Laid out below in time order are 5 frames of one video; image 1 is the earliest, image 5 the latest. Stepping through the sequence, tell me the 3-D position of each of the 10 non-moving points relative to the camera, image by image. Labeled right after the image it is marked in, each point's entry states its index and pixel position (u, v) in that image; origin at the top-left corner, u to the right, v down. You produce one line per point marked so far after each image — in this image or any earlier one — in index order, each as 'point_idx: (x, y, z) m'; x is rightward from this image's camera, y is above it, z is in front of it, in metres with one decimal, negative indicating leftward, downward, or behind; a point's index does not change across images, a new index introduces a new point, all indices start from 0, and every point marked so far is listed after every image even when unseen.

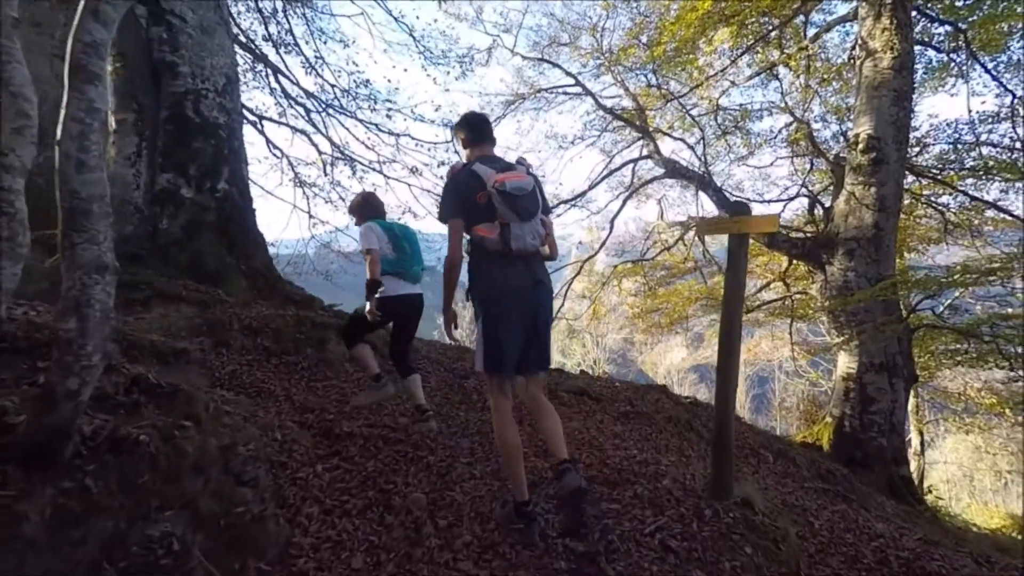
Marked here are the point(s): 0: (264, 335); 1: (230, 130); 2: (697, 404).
0: (-2.7, -0.5, +5.5) m
1: (-3.6, +2.0, +6.5) m
2: (+2.9, -1.9, +8.2) m
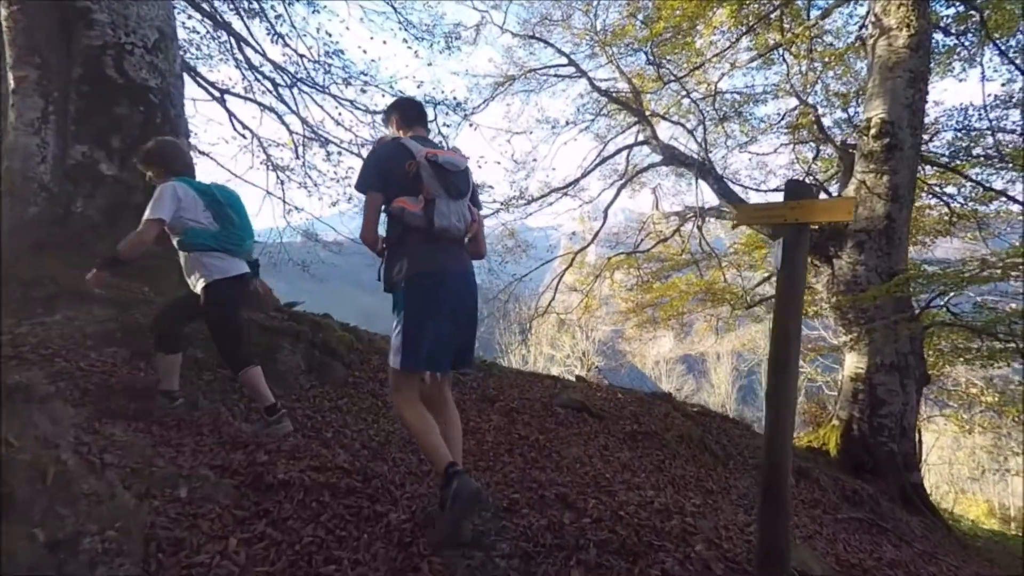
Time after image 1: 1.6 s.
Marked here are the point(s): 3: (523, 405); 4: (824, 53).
0: (-2.8, -0.5, +4.5) m
1: (-3.7, +2.1, +5.4) m
2: (+2.7, -1.8, +7.4) m
3: (+0.1, -1.3, +5.5) m
4: (+8.4, +6.4, +13.9) m
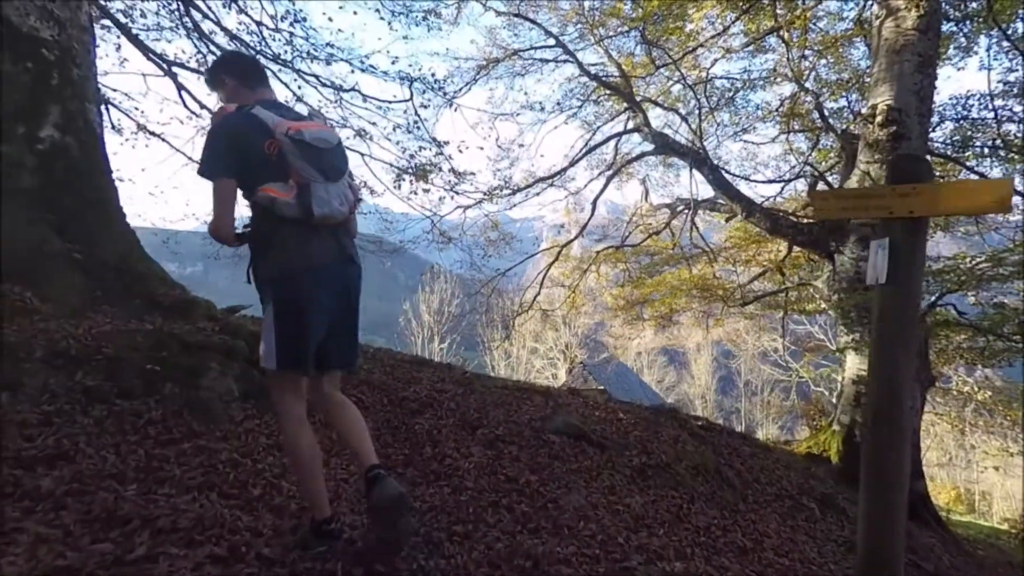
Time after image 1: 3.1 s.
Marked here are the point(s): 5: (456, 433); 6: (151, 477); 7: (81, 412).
0: (-2.9, -0.6, +3.5) m
1: (-3.9, +2.0, +4.3) m
2: (+2.5, -1.8, +6.6) m
3: (0.0, -1.3, +4.6) m
4: (+8.0, +6.5, +13.1) m
5: (-0.5, -1.3, +4.5) m
6: (-2.1, -1.1, +2.9) m
7: (-2.8, -0.8, +3.2) m
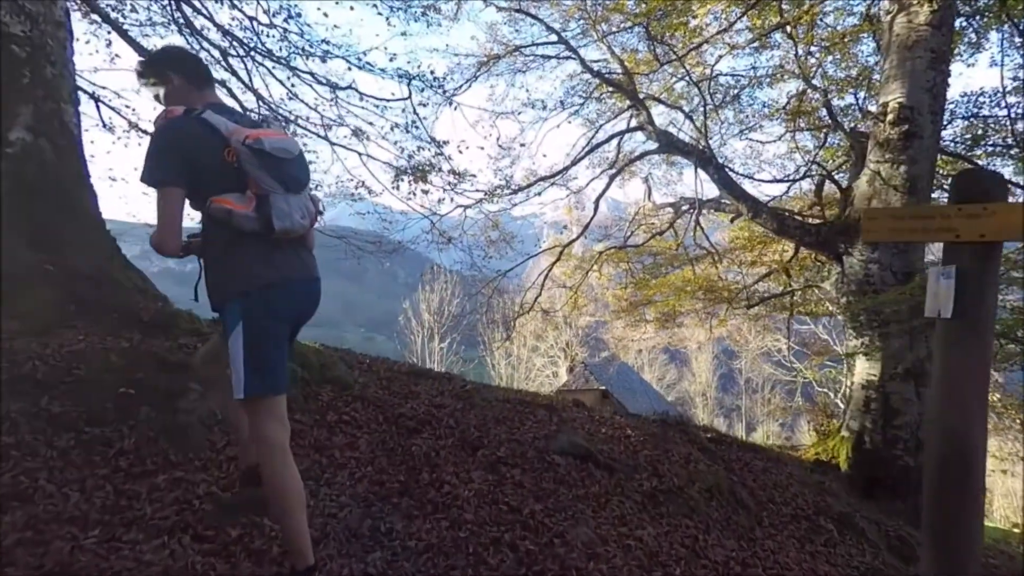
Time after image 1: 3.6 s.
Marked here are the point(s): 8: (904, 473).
0: (-2.9, -0.7, +3.2) m
1: (-3.8, +1.9, +4.0) m
2: (+2.5, -1.9, +6.3) m
3: (0.0, -1.4, +4.3) m
4: (+8.1, +6.4, +12.8) m
5: (-0.5, -1.4, +4.2) m
6: (-2.1, -1.2, +2.6) m
7: (-2.7, -0.9, +3.0) m
8: (+6.8, -3.2, +8.7) m
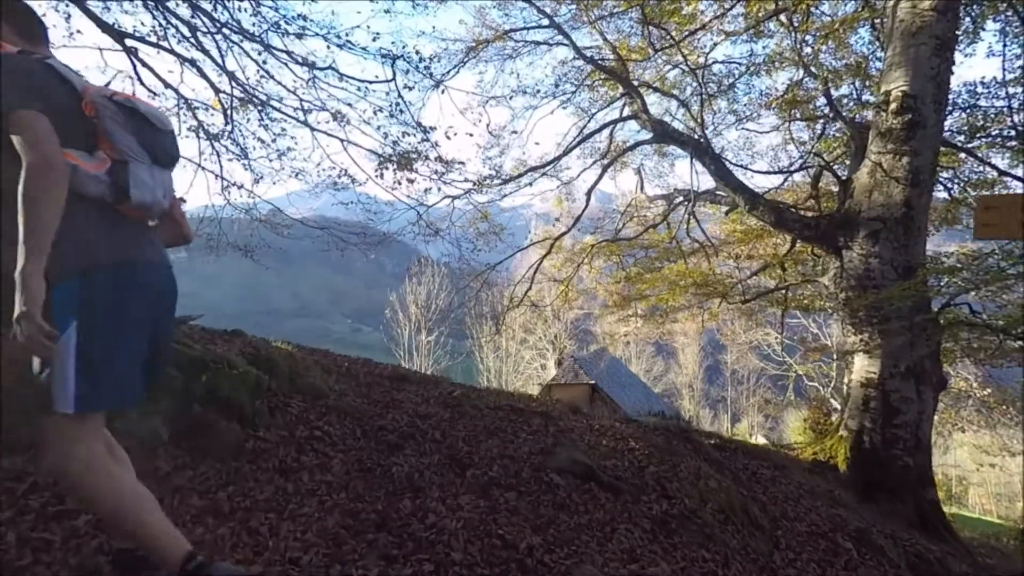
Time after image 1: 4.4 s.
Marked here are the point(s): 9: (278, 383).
0: (-2.9, -0.7, +2.7) m
1: (-3.9, +1.9, +3.4) m
2: (+2.4, -1.9, +5.9) m
3: (0.0, -1.4, +3.9) m
4: (+7.8, +6.6, +12.4) m
5: (-0.5, -1.4, +3.7) m
6: (-2.1, -1.2, +2.1) m
7: (-2.8, -0.9, +2.4) m
8: (+6.7, -3.2, +8.4) m
9: (-1.9, -0.8, +4.3) m
